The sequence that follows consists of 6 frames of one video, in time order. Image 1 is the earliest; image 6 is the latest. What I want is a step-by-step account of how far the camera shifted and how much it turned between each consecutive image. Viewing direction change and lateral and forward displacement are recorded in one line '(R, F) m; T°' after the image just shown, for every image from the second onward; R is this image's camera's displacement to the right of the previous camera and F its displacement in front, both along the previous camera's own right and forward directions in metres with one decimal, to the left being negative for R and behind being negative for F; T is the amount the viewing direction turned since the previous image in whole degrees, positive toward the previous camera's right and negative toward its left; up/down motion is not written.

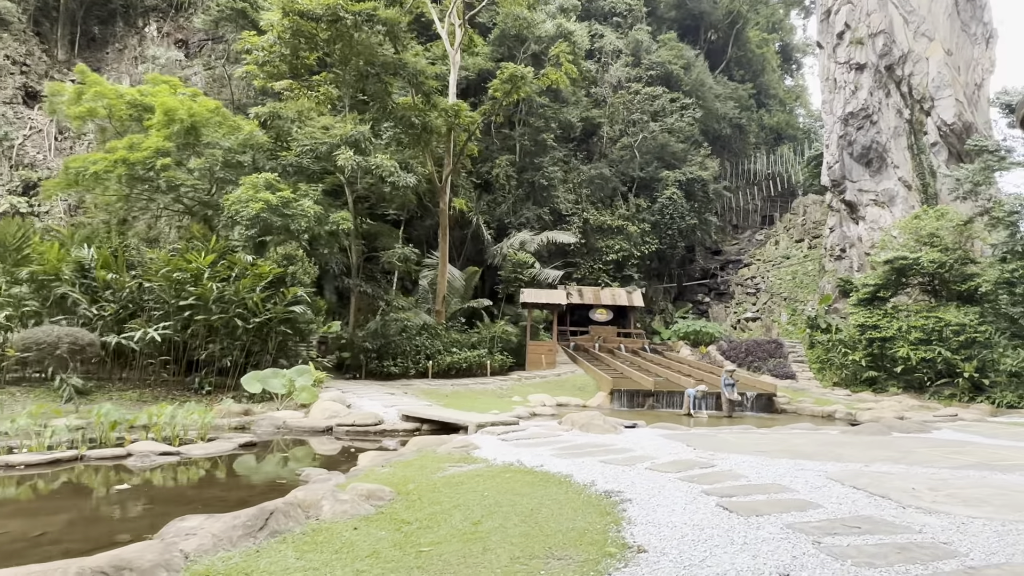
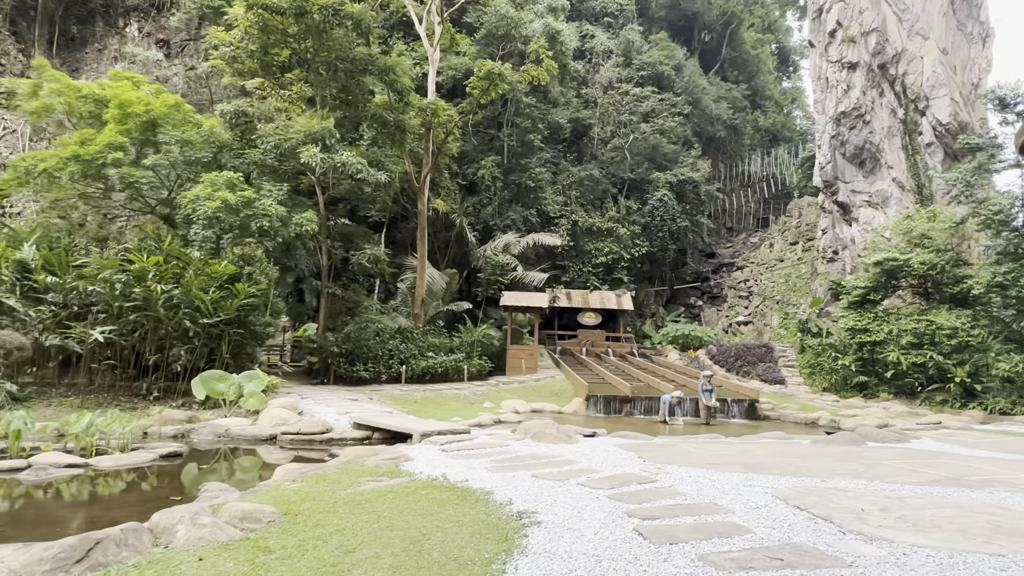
(+0.6, +0.4) m; 0°
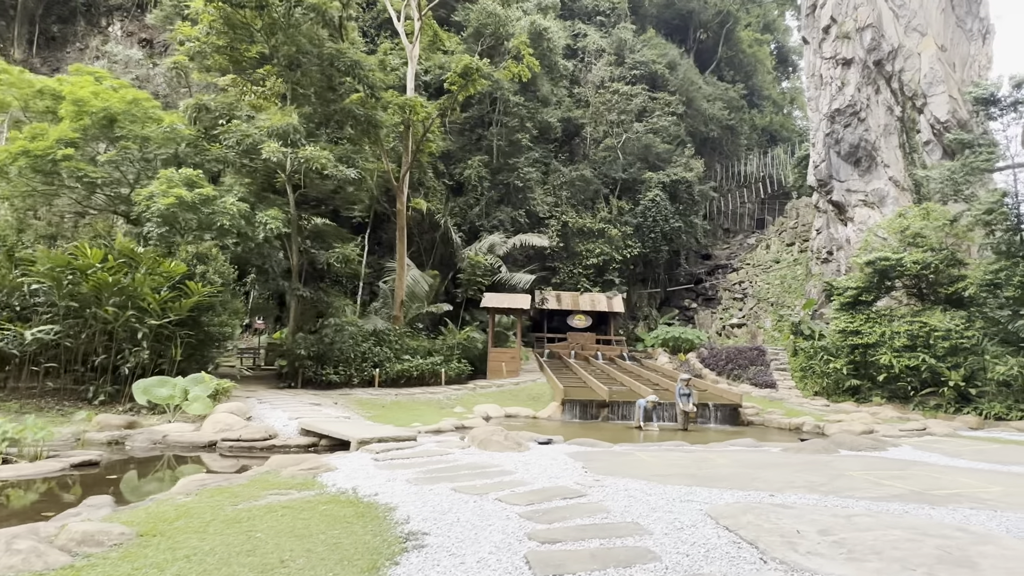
(+0.6, +0.4) m; 0°
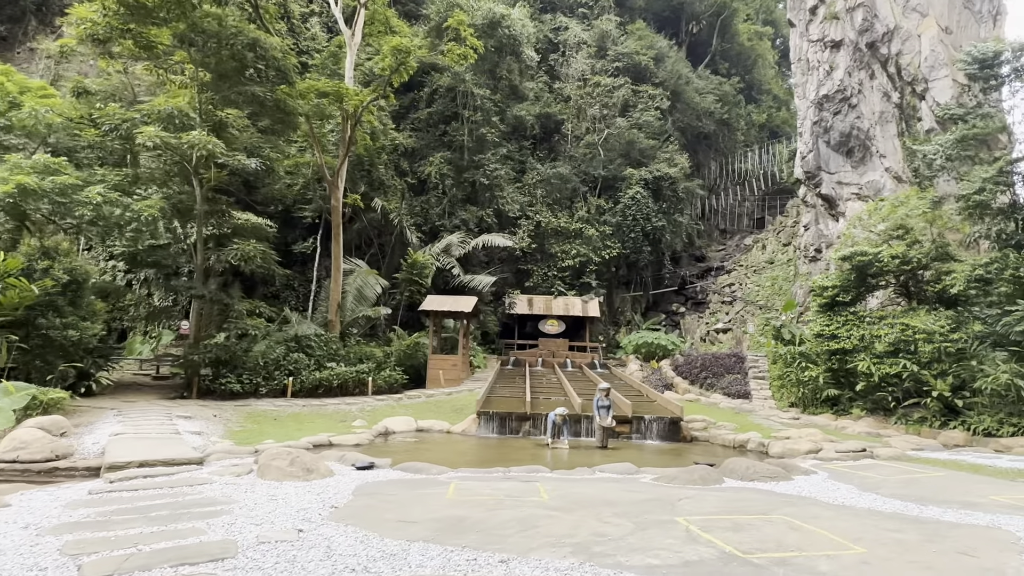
(+1.9, +1.2) m; -2°
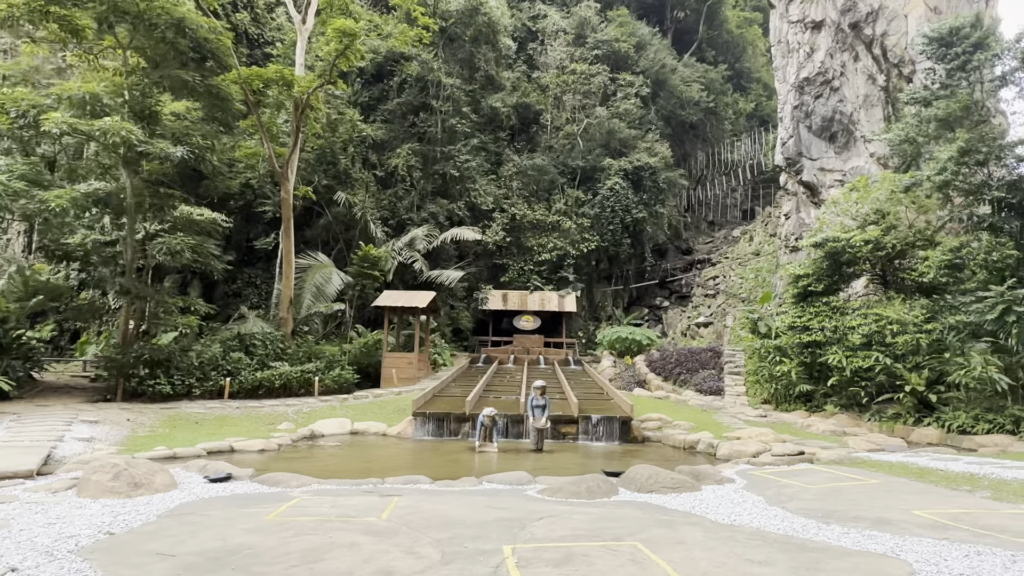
(+1.1, +0.6) m; 0°
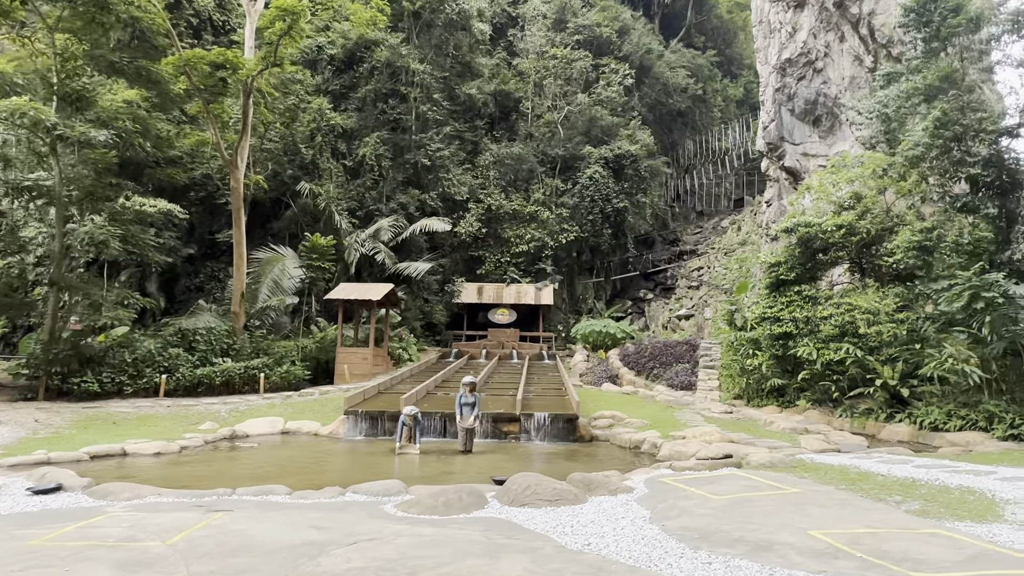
(+1.0, +0.6) m; 0°
